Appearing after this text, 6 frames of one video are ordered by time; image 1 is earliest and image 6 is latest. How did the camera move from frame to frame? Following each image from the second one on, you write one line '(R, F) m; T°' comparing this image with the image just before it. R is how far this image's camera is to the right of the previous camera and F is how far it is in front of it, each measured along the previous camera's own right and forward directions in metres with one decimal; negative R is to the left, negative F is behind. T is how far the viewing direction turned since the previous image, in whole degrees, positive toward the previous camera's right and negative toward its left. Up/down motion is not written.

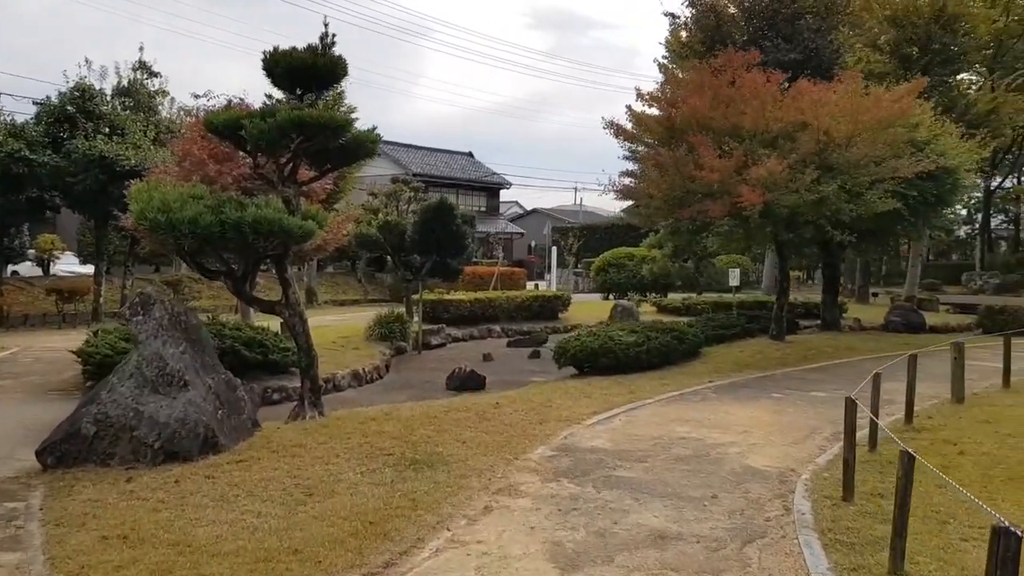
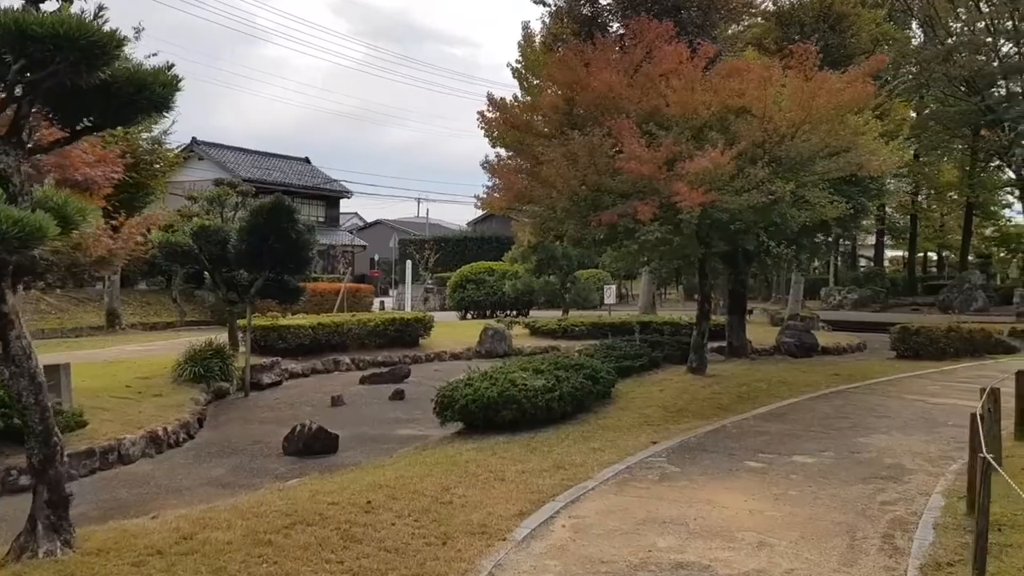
(-0.2, +2.7) m; +10°
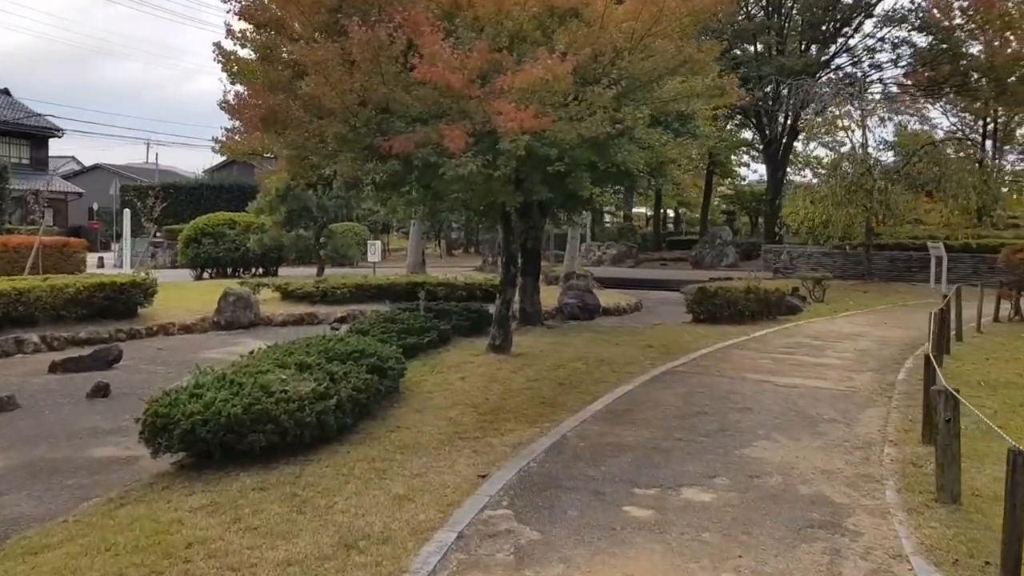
(0.0, +2.3) m; +15°
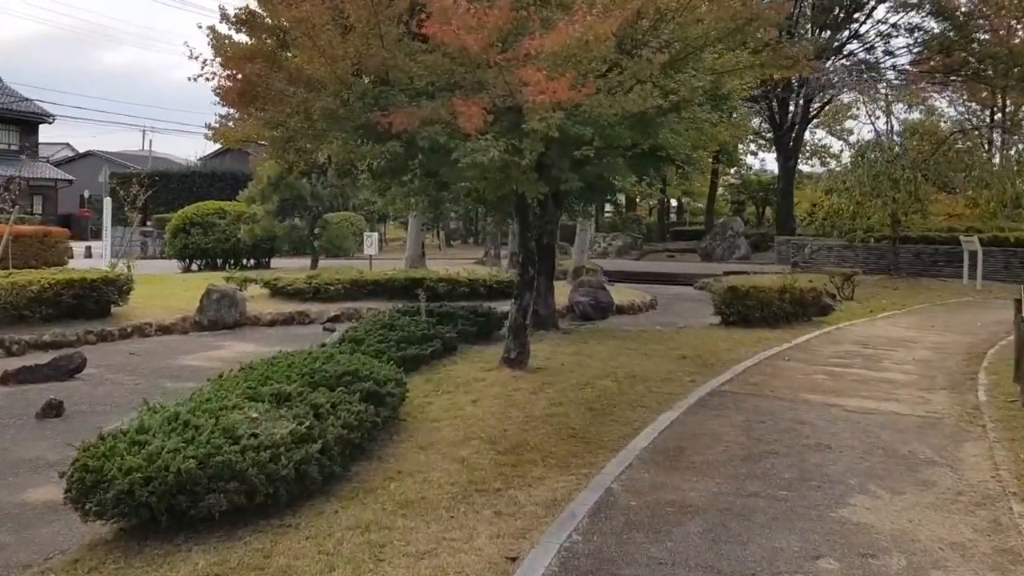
(-0.2, +1.2) m; 0°
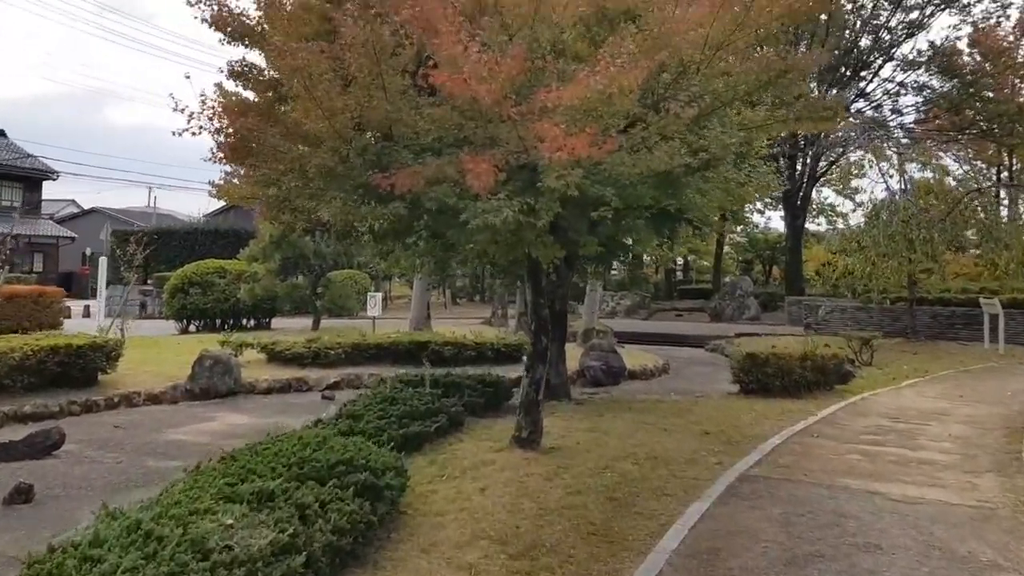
(0.0, +0.5) m; 0°
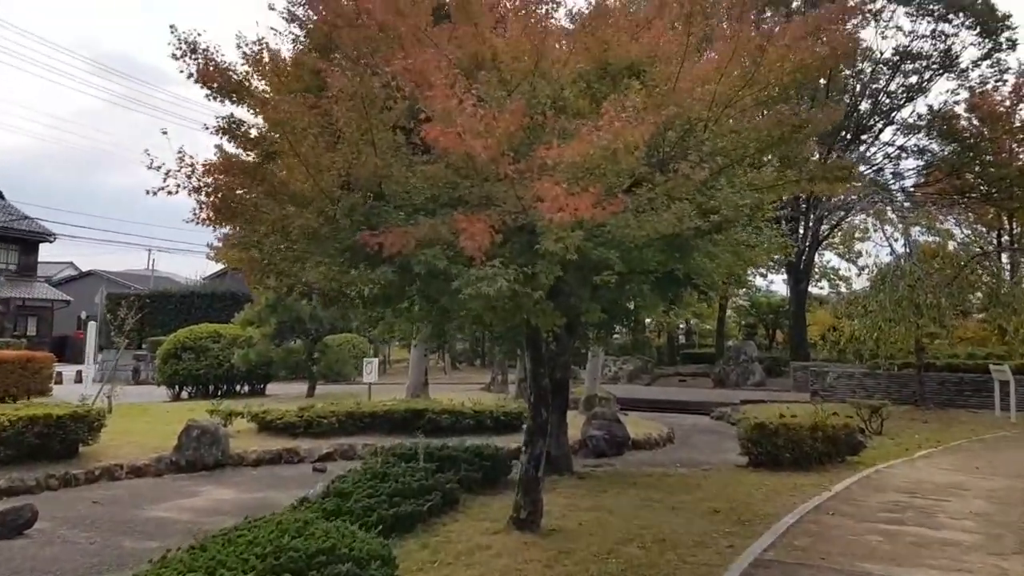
(0.0, +0.4) m; 0°
